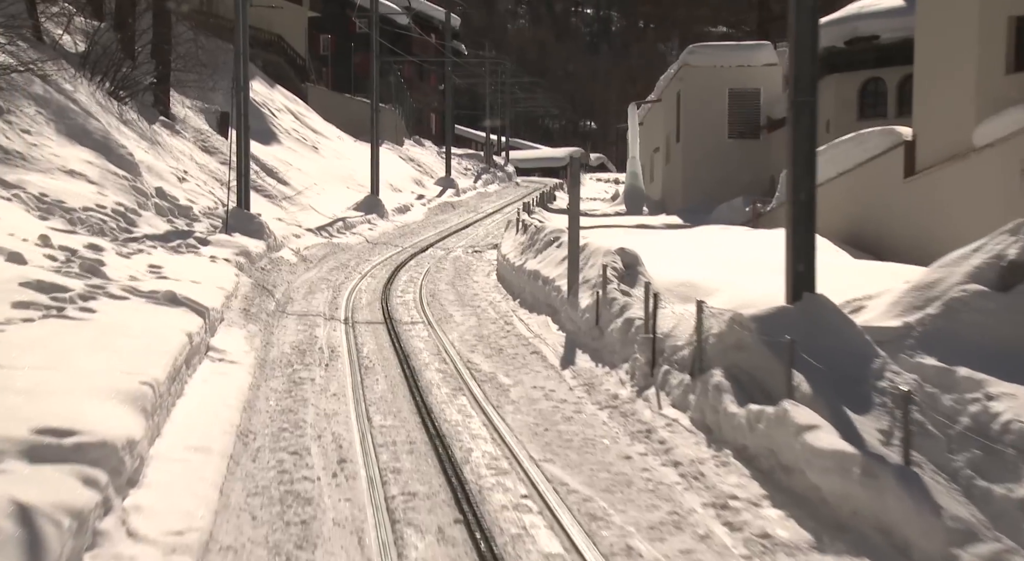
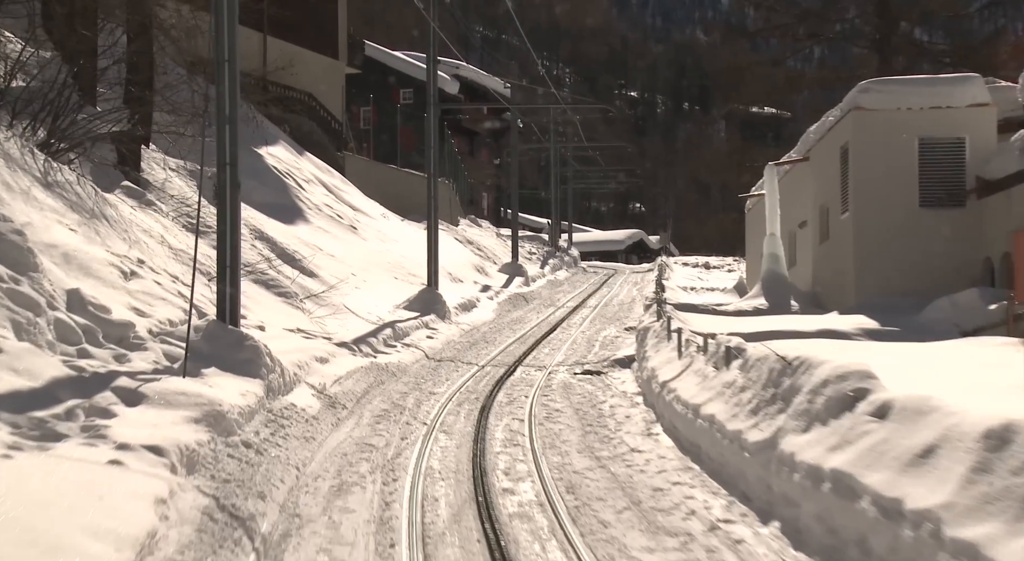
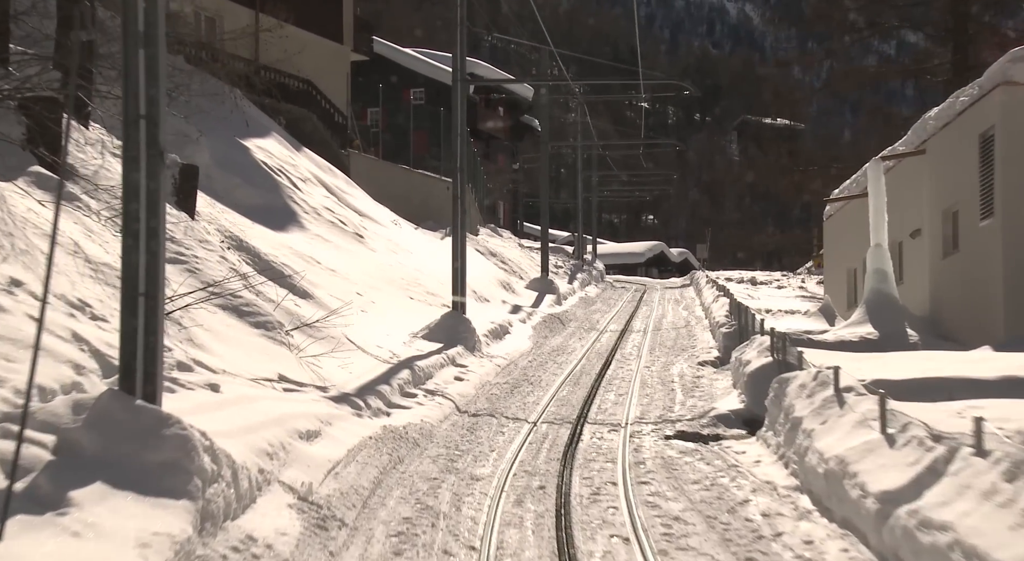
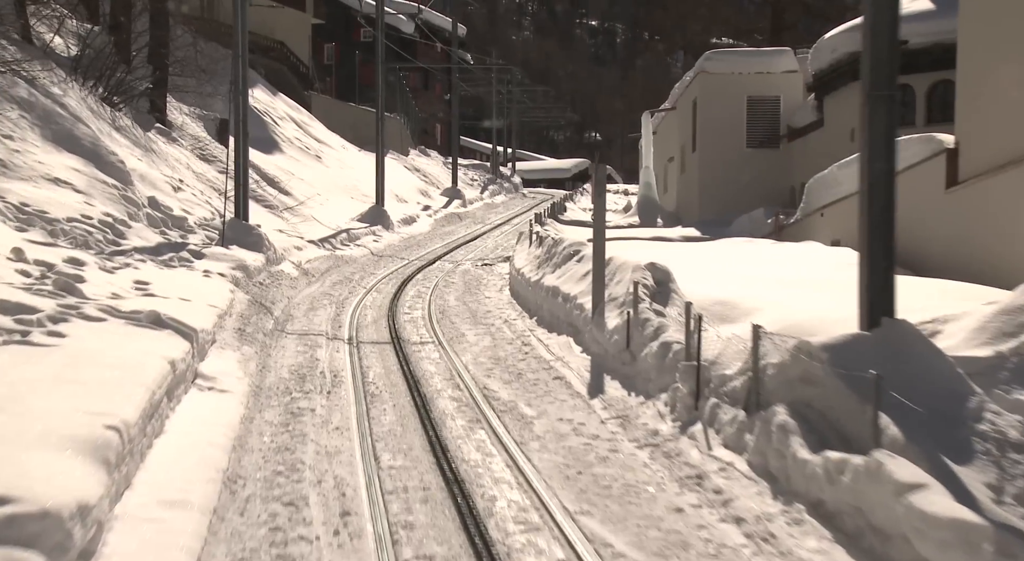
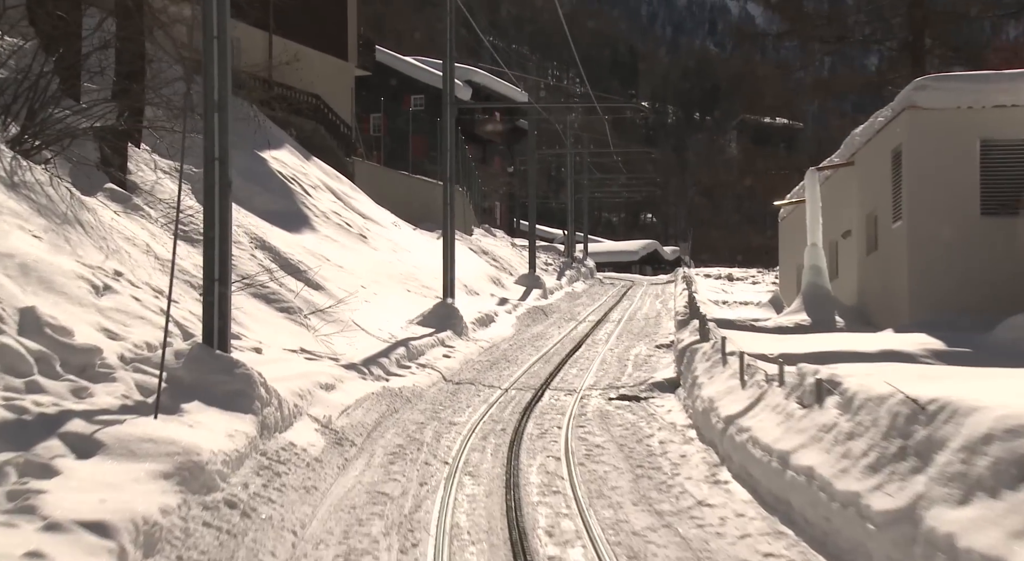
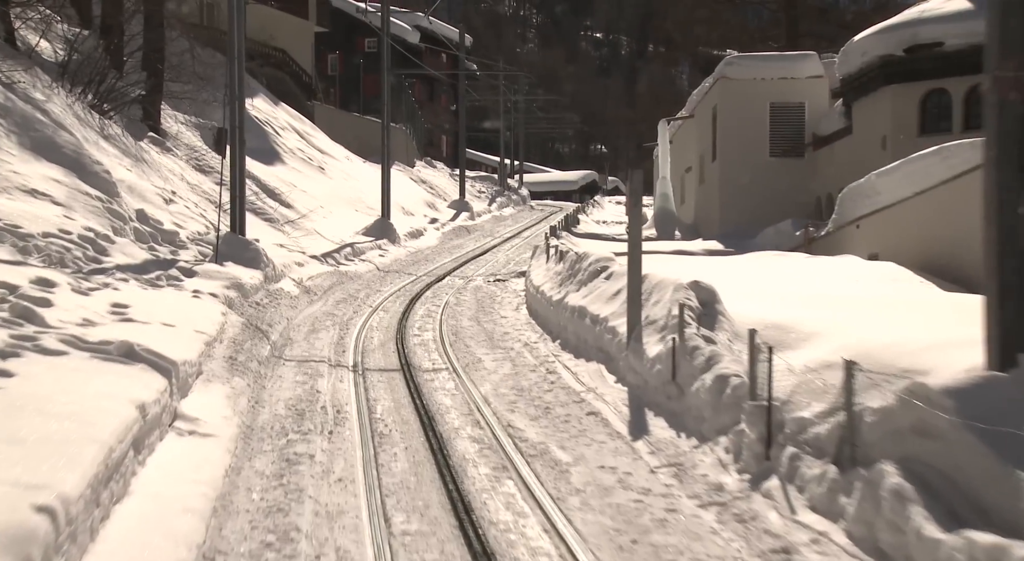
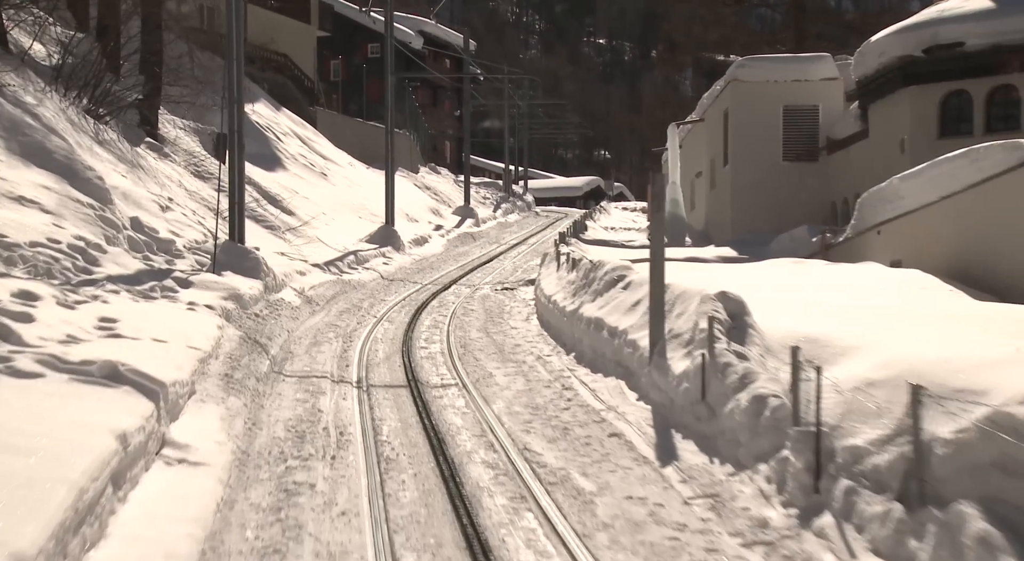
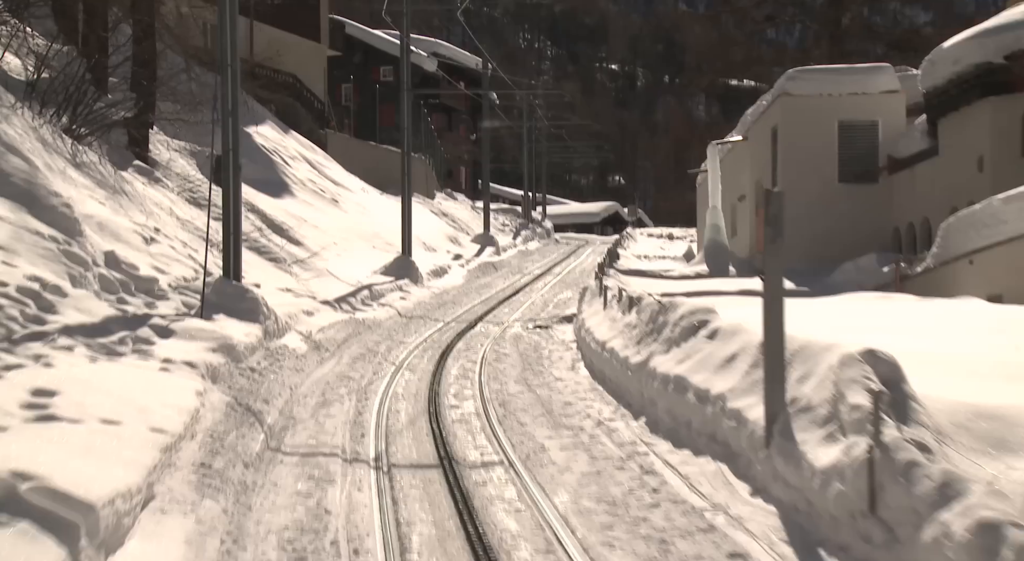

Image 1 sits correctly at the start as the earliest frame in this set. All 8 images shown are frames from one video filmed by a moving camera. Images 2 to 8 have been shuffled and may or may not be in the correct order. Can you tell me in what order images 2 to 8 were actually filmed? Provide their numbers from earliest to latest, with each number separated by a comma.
4, 6, 7, 8, 2, 5, 3
